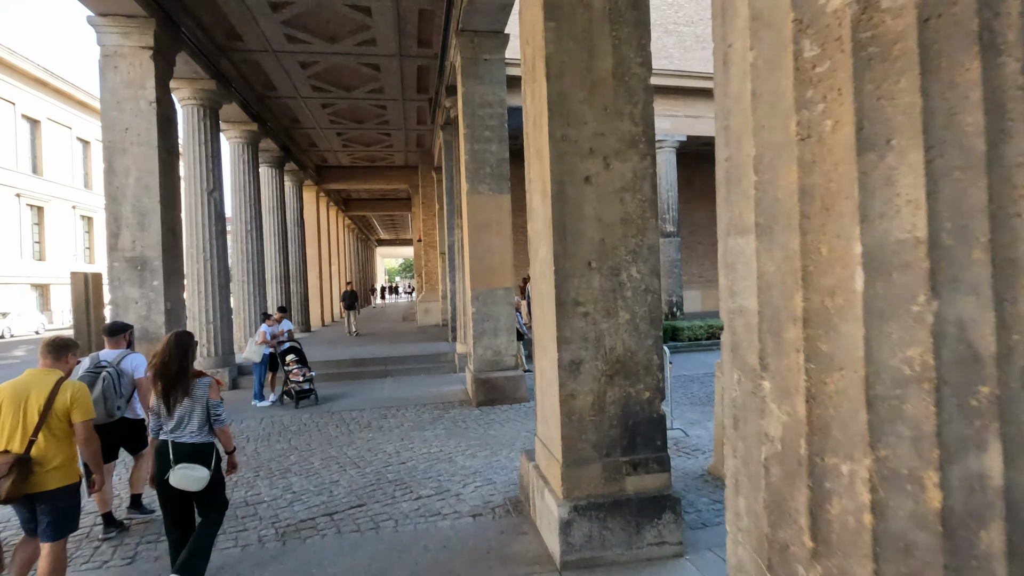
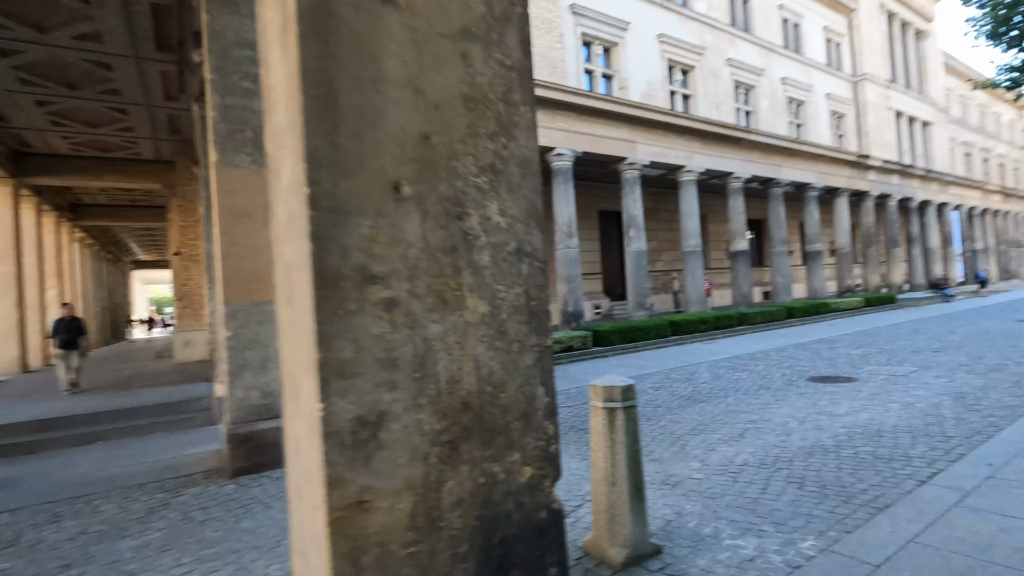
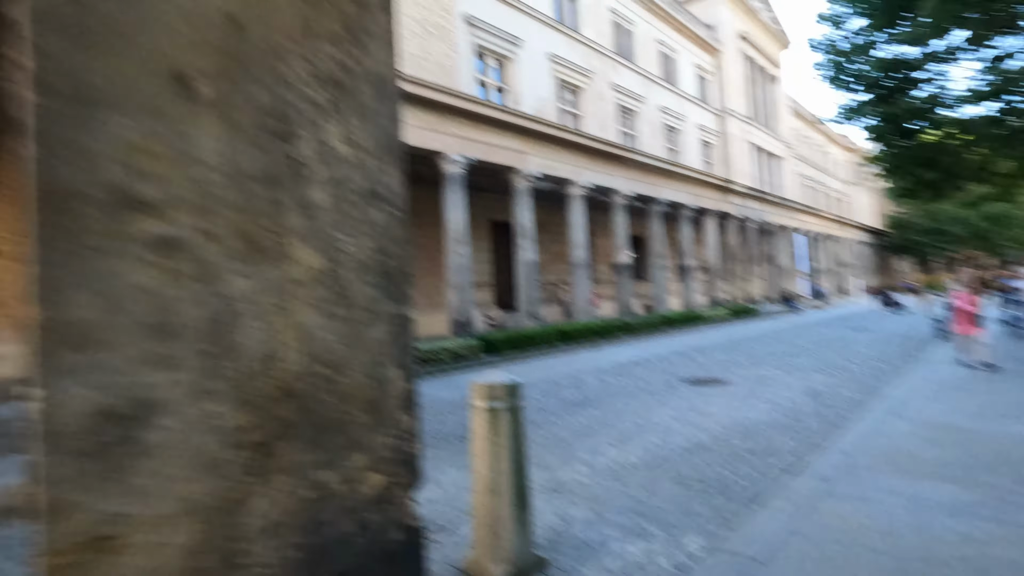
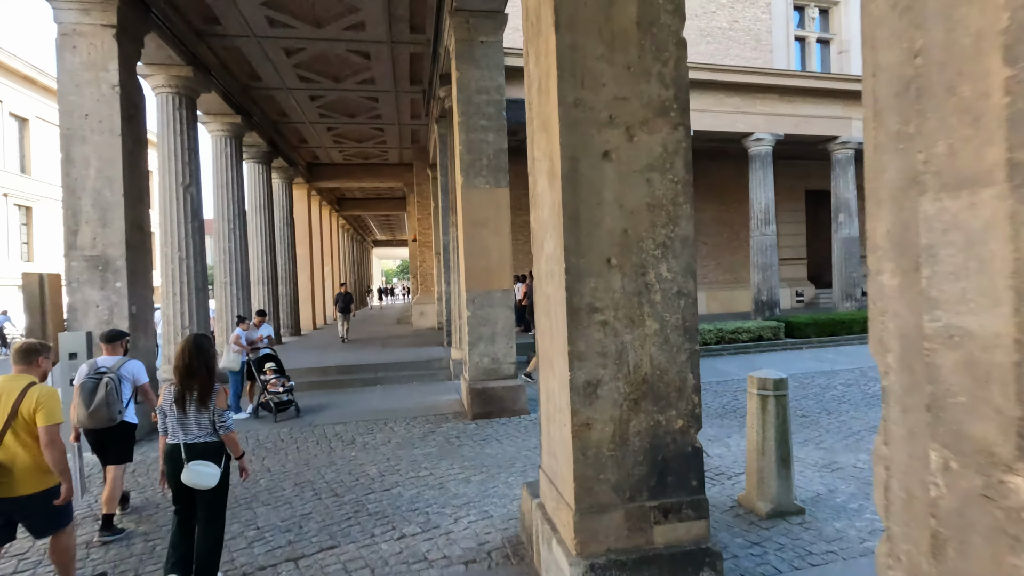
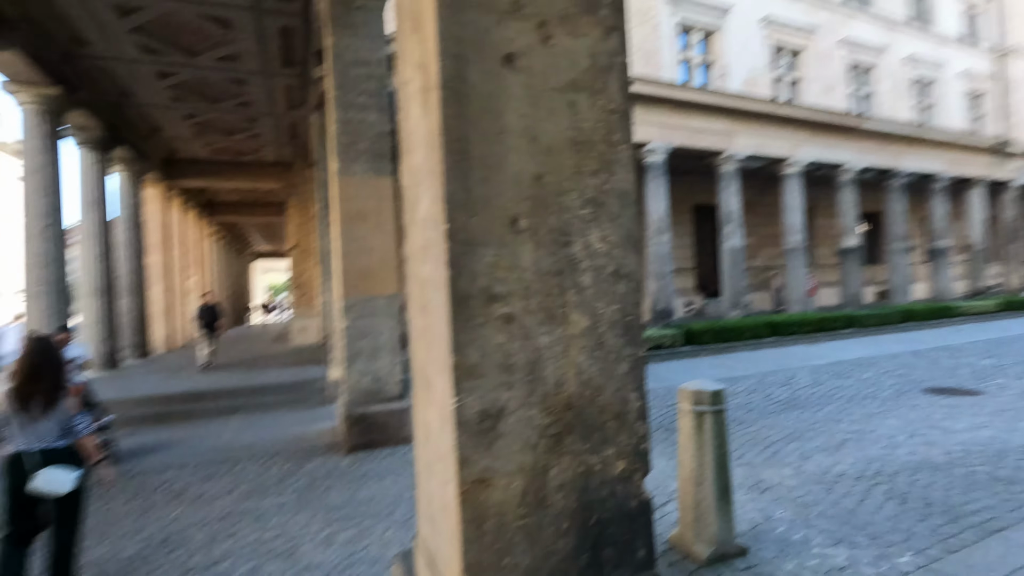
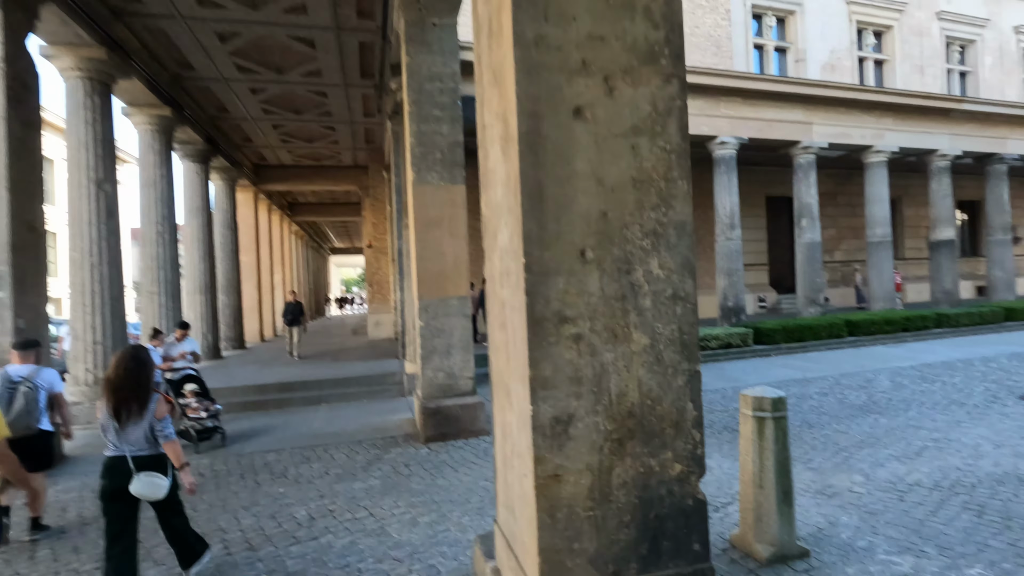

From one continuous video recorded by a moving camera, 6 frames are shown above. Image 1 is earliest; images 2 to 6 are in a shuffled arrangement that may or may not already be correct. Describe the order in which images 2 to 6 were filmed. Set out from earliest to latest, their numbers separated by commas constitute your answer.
4, 6, 5, 2, 3
